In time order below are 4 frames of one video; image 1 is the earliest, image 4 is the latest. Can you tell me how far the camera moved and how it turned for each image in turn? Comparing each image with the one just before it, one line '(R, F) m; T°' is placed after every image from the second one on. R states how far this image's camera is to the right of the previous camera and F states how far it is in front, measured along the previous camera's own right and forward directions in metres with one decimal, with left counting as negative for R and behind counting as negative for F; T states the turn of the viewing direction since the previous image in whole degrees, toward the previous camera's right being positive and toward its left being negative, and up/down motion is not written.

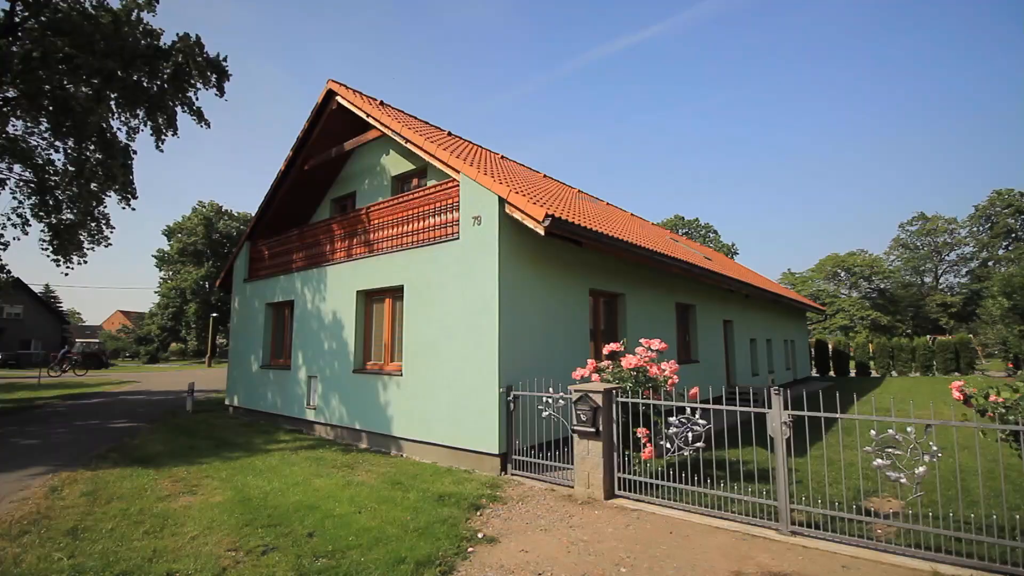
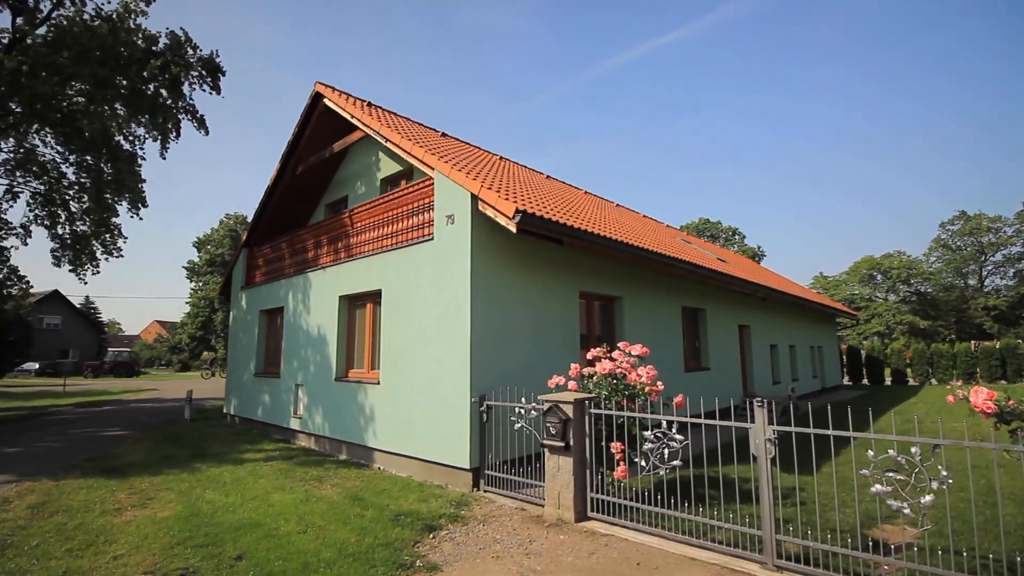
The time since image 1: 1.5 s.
(+0.7, +0.5) m; -3°
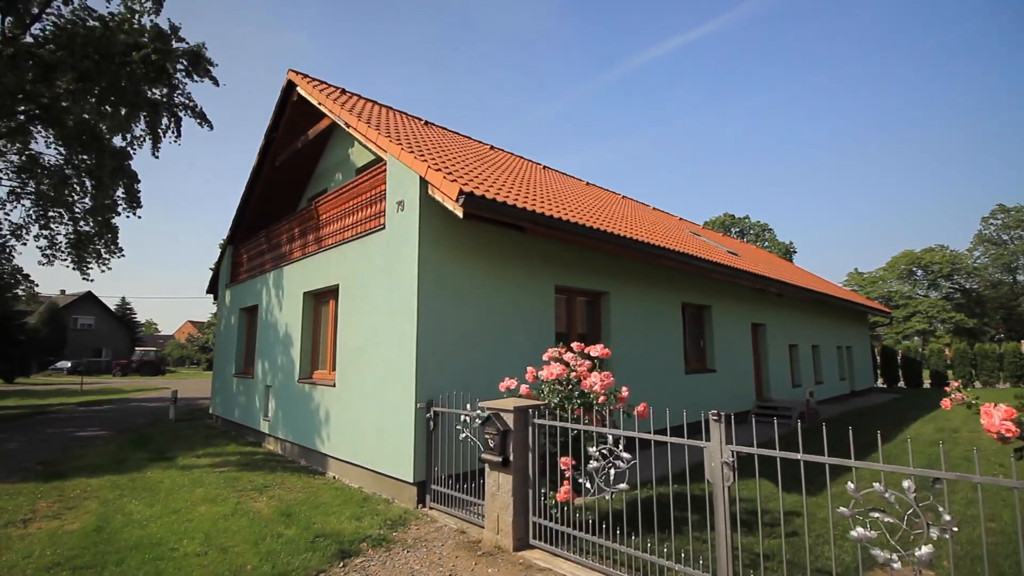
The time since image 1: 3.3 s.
(+0.8, +0.7) m; -3°
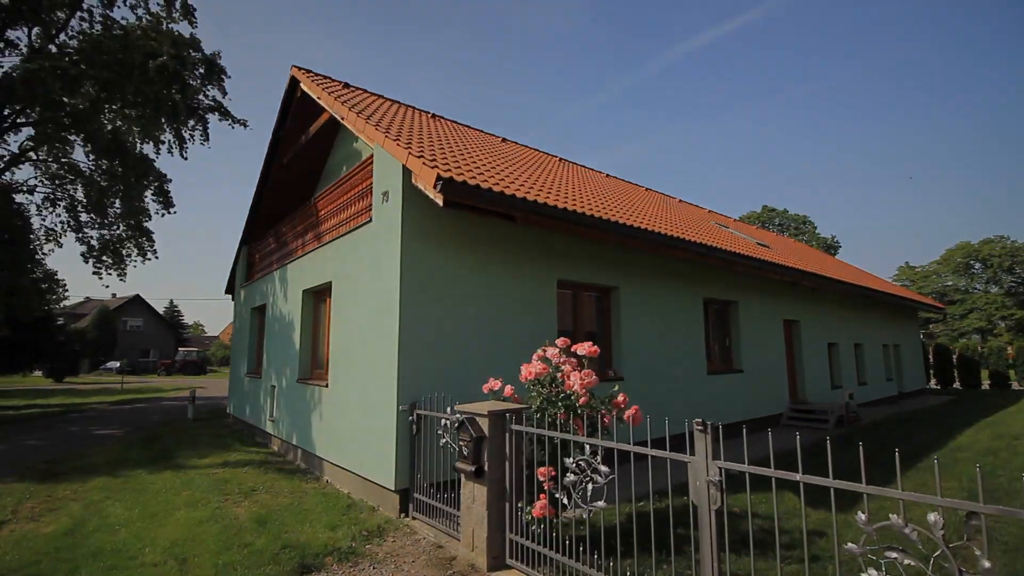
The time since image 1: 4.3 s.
(+0.5, +0.4) m; -4°
